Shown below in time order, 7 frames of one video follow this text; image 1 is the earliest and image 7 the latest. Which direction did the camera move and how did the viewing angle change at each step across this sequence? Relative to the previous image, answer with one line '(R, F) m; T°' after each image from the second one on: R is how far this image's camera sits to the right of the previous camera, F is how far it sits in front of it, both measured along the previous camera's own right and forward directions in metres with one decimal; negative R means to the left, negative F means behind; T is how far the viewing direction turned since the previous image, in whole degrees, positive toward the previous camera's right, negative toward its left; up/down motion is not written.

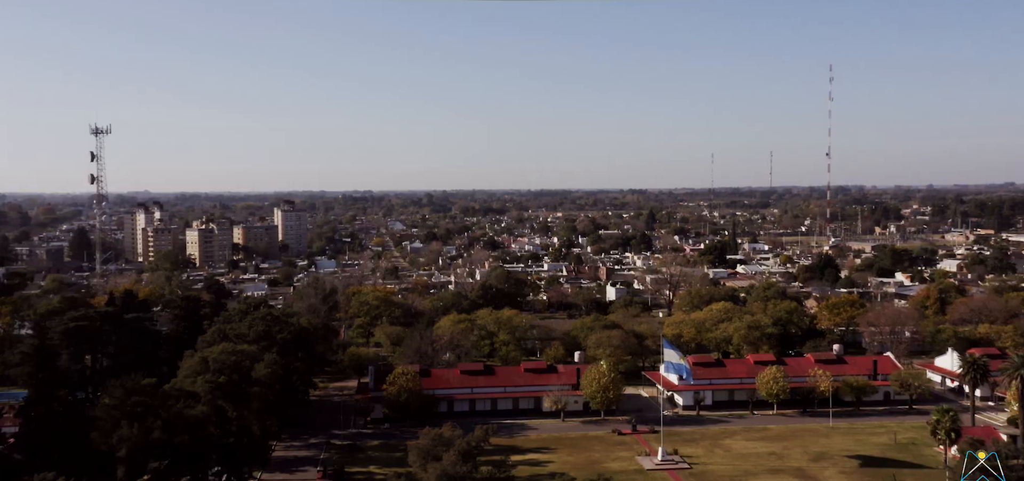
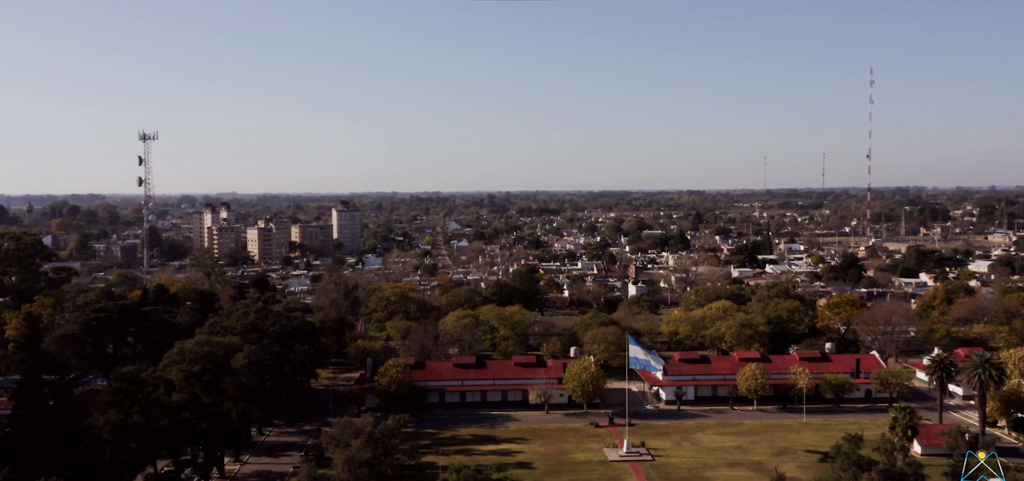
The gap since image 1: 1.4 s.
(+2.8, -0.7) m; -5°
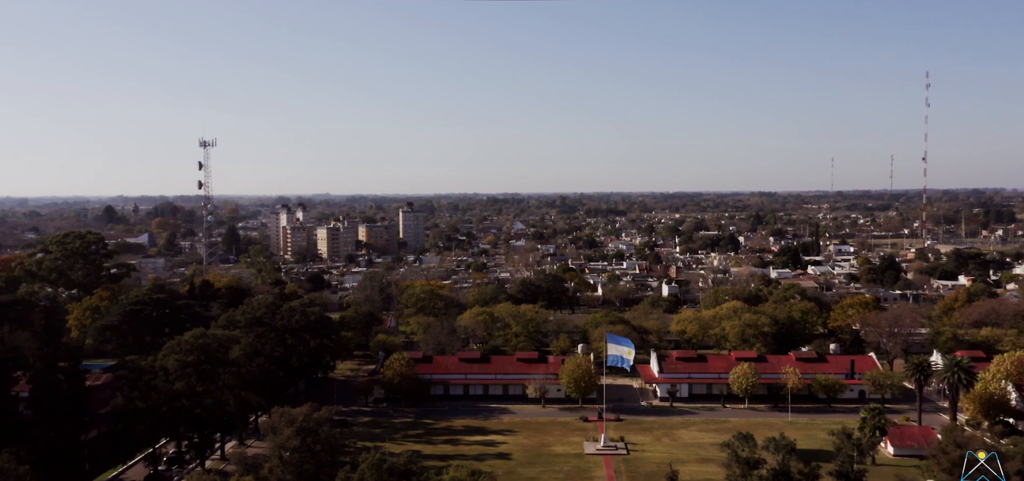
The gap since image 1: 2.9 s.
(+2.9, -0.6) m; -5°
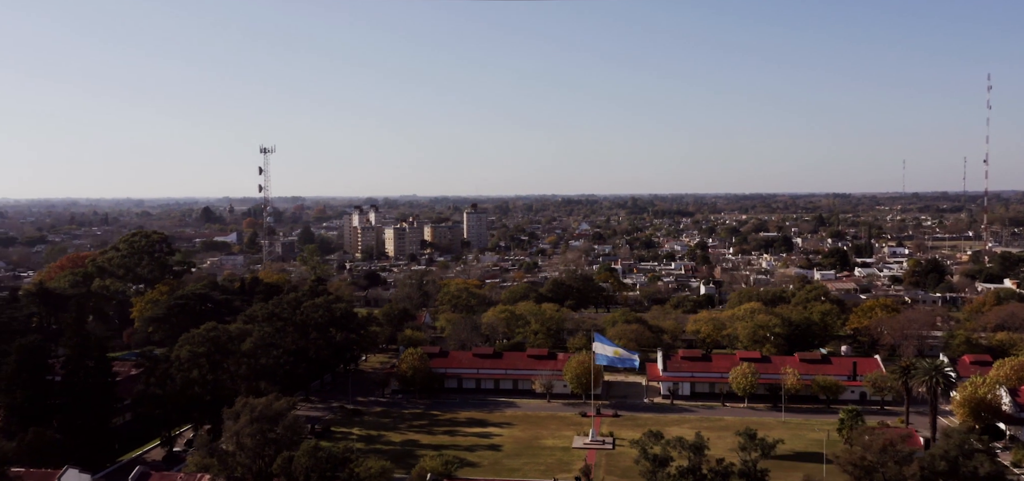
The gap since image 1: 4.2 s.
(+2.6, -0.6) m; -5°
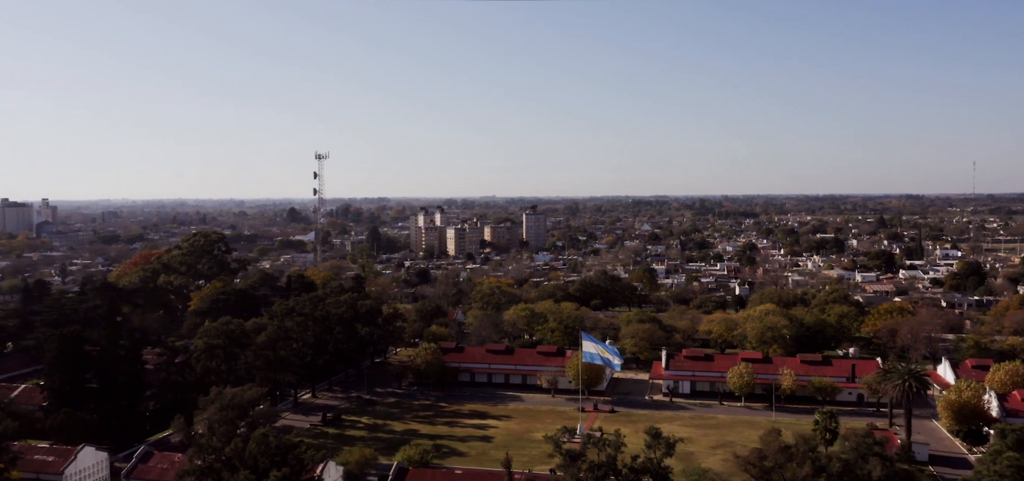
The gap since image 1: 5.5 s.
(+2.5, -0.7) m; -5°
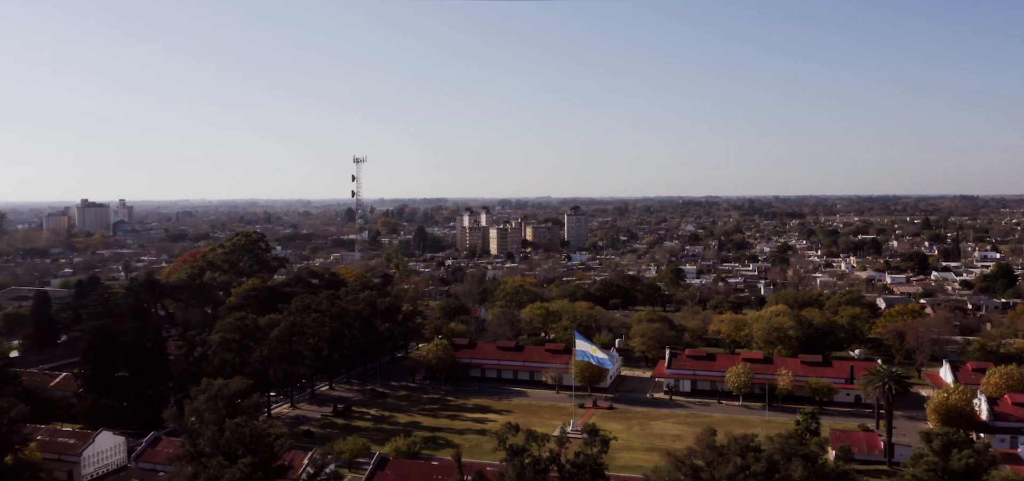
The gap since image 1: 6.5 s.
(+1.7, -0.6) m; -4°
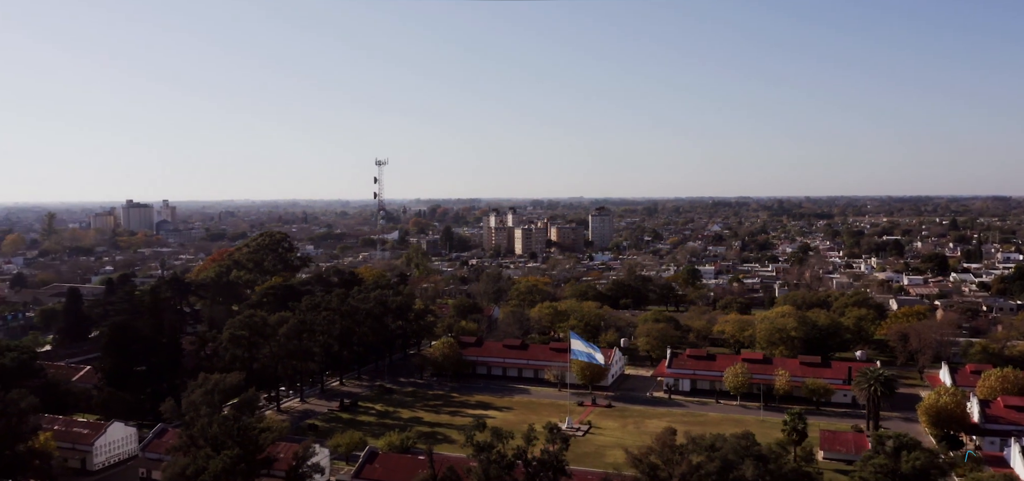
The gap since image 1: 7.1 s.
(+1.0, -0.4) m; -2°
